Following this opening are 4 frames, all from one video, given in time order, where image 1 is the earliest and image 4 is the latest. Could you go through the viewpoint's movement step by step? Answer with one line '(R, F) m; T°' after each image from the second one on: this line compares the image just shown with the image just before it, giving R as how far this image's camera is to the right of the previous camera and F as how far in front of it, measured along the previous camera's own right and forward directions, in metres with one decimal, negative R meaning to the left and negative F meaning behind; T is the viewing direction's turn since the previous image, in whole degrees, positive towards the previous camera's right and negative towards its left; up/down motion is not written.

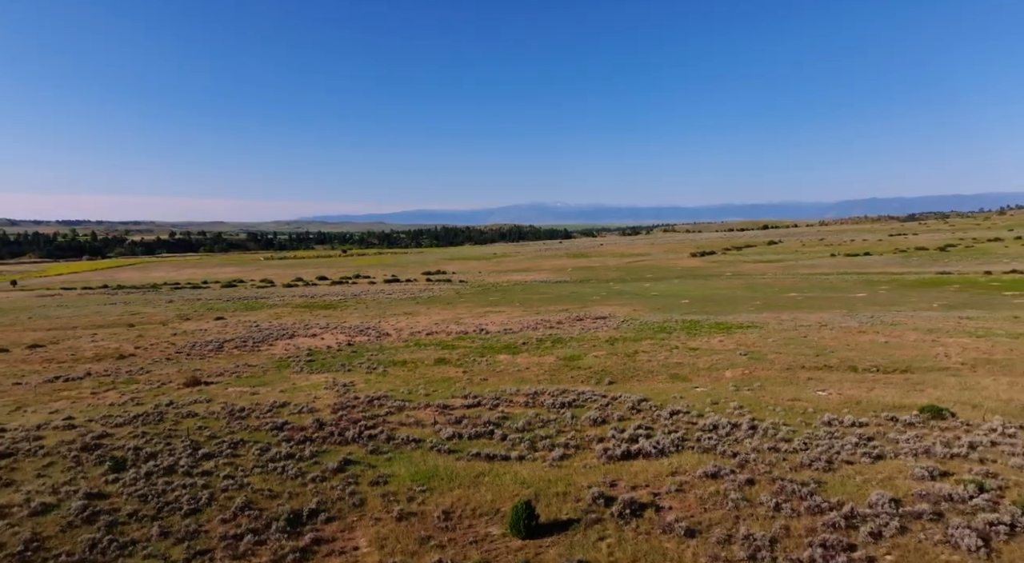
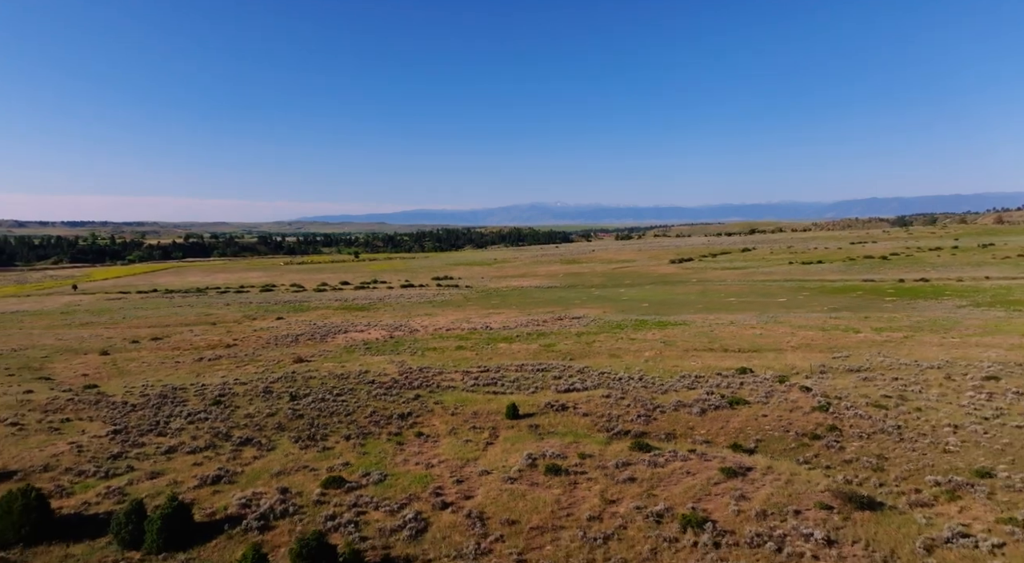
(+0.3, -14.9) m; 0°
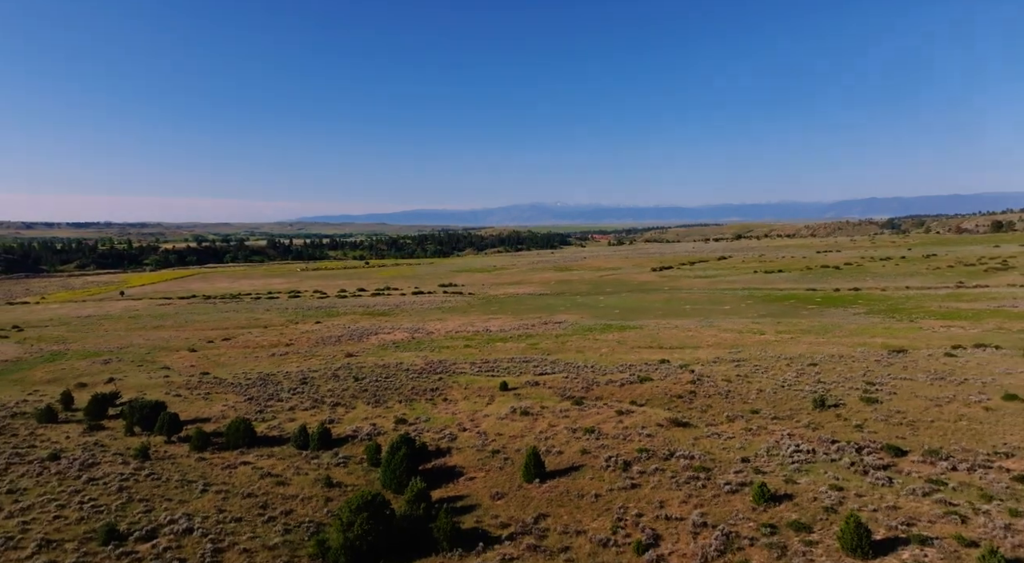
(+0.5, -15.4) m; 0°
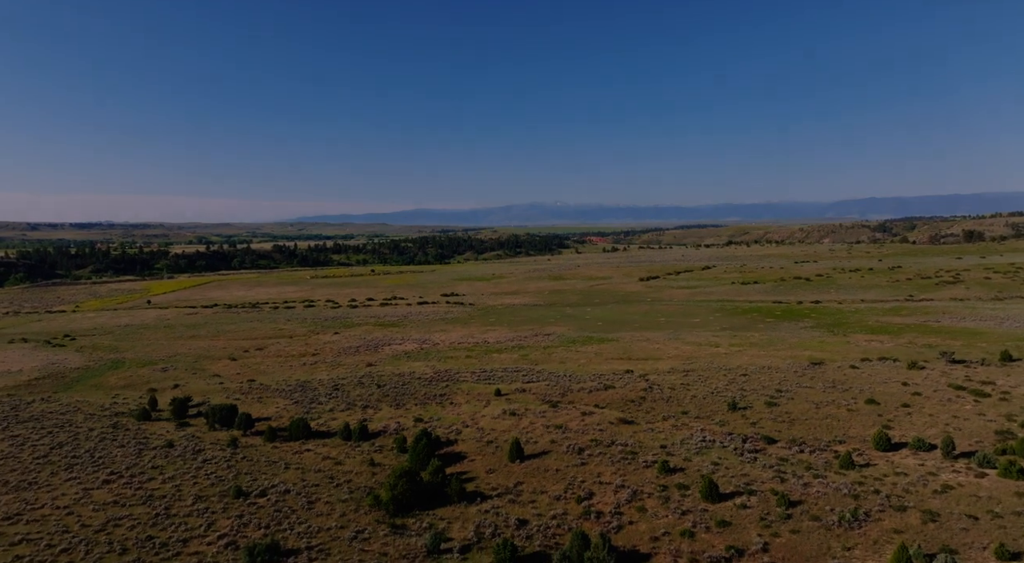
(+0.6, -11.1) m; 0°
